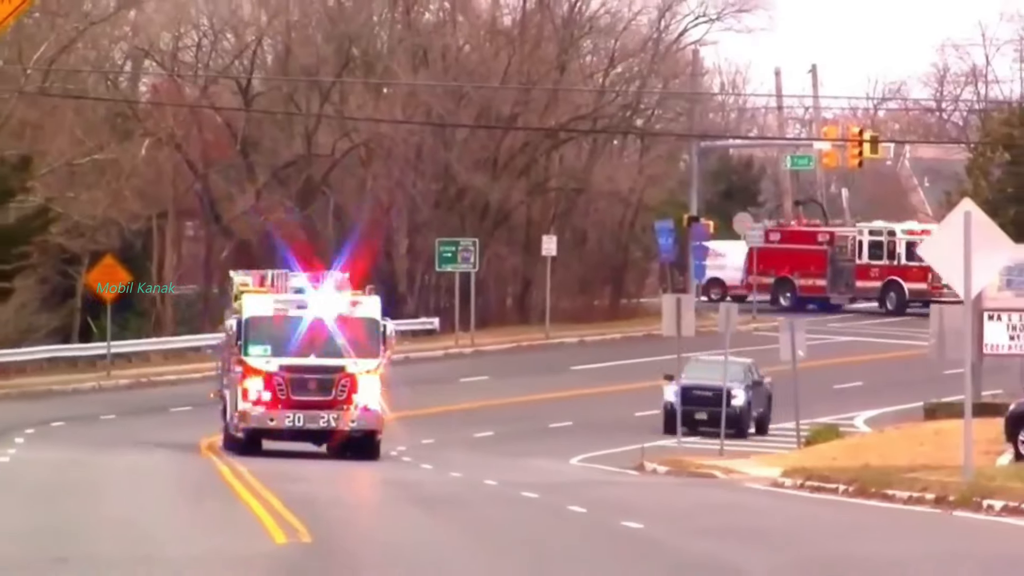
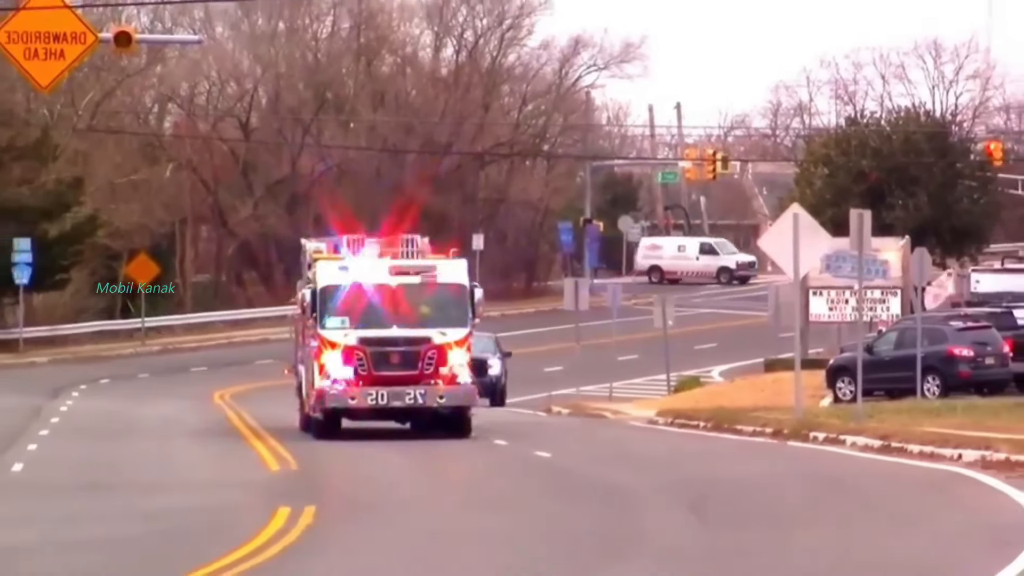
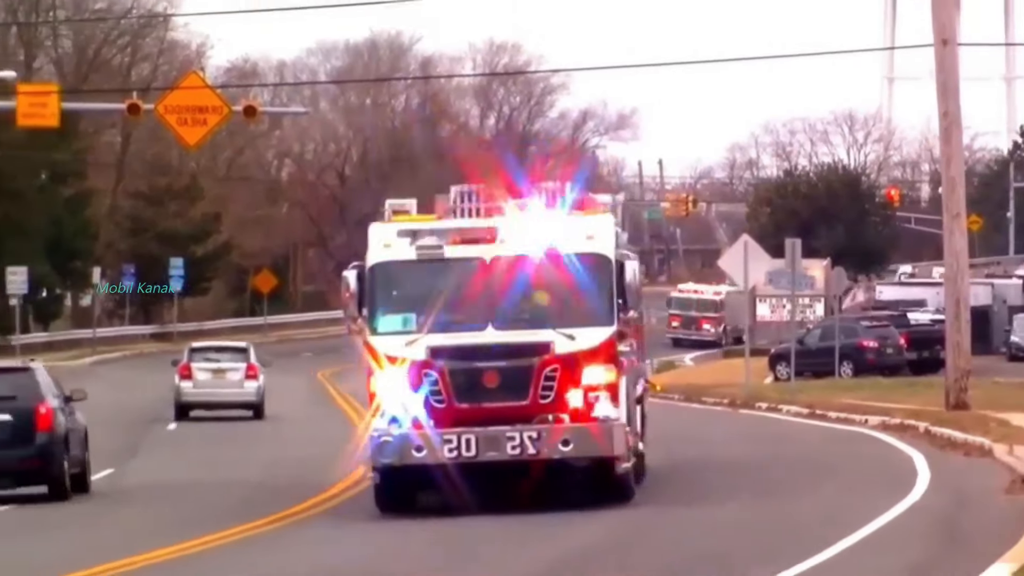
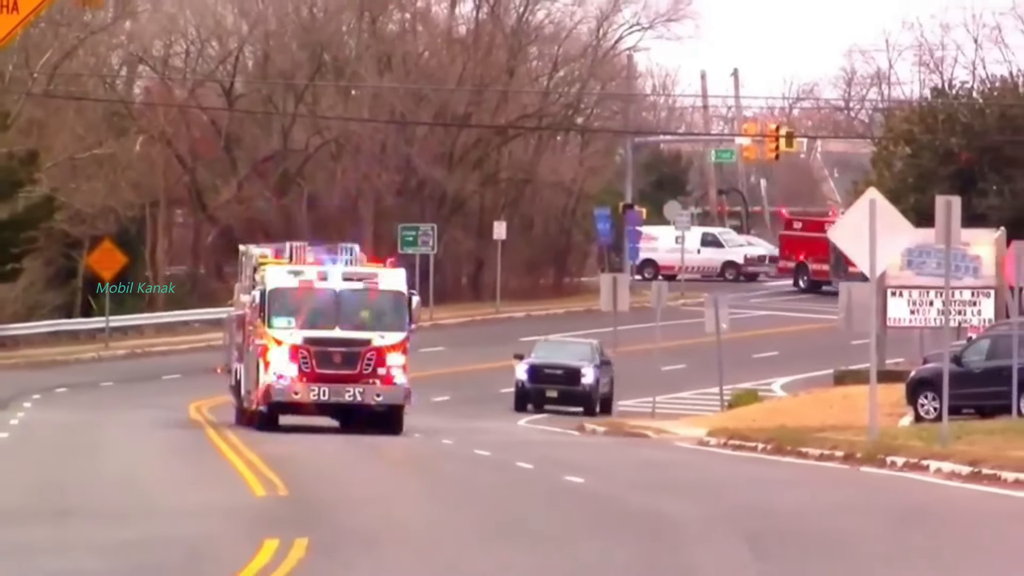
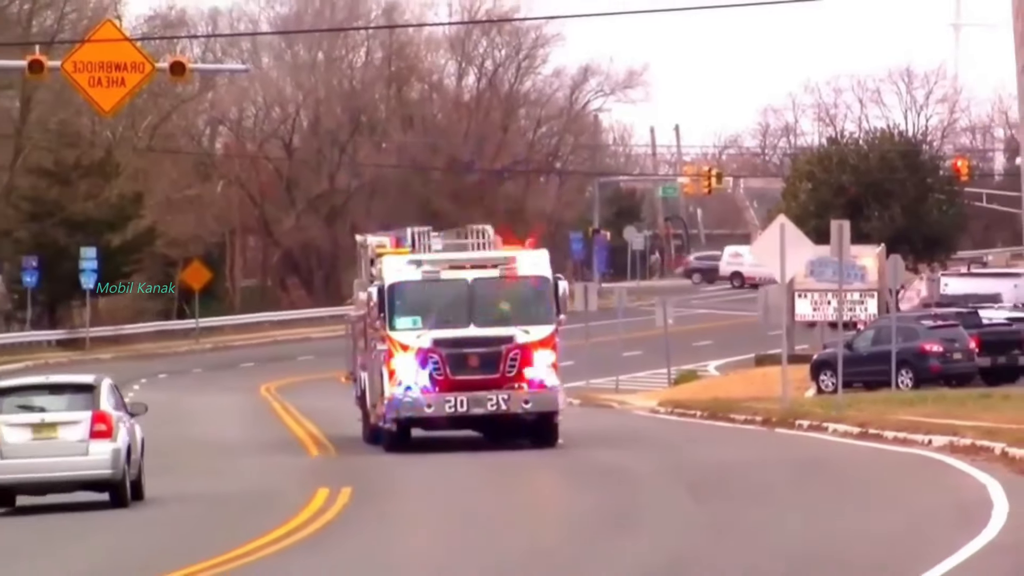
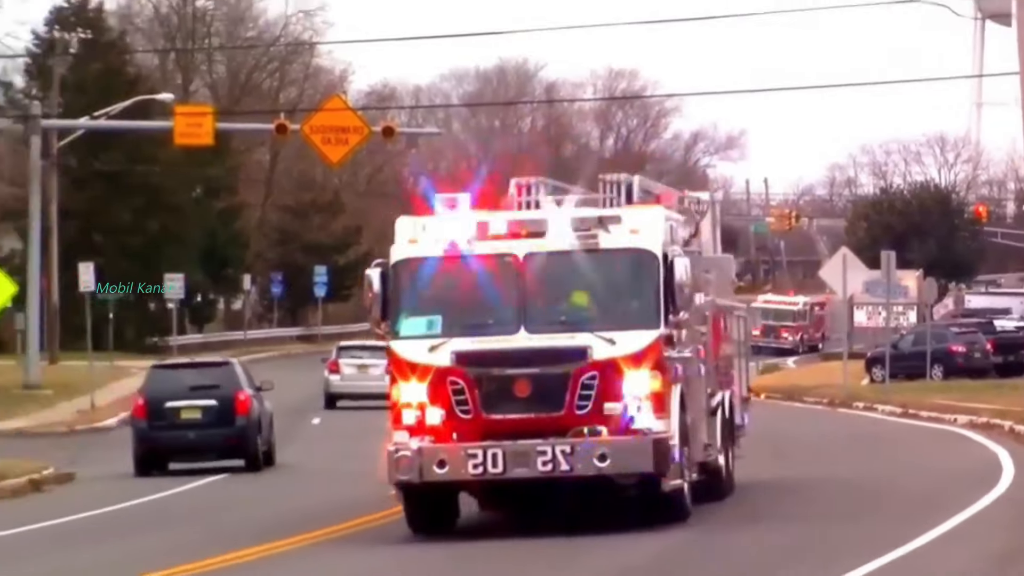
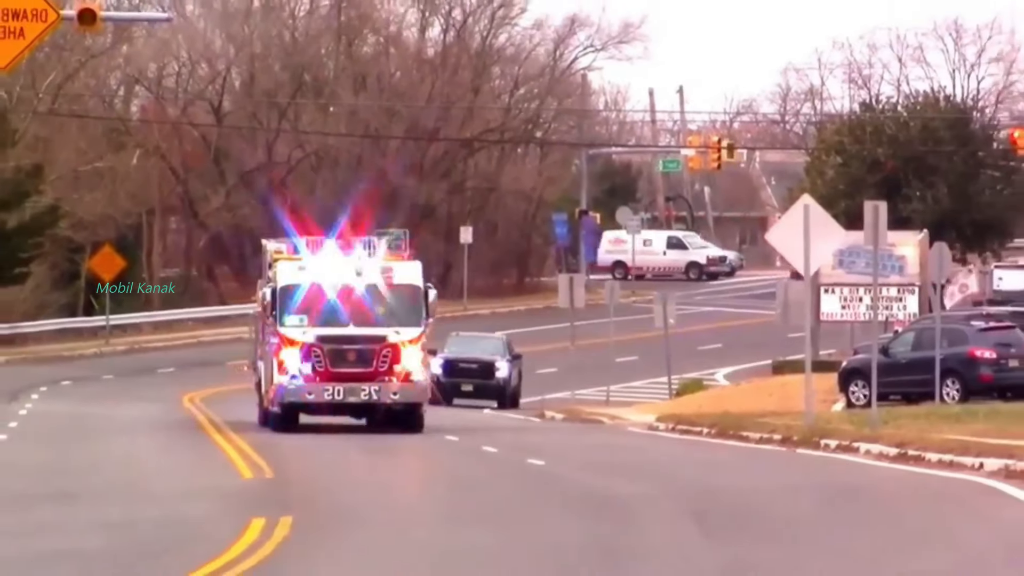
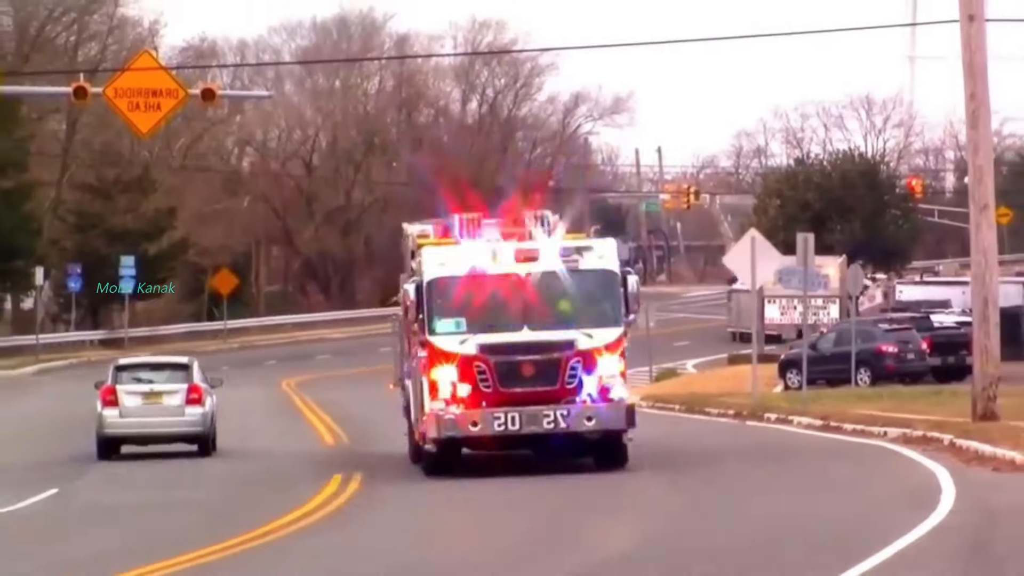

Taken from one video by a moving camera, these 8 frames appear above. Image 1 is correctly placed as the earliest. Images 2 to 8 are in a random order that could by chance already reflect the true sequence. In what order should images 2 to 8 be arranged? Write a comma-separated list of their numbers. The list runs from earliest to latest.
4, 7, 2, 5, 8, 3, 6
